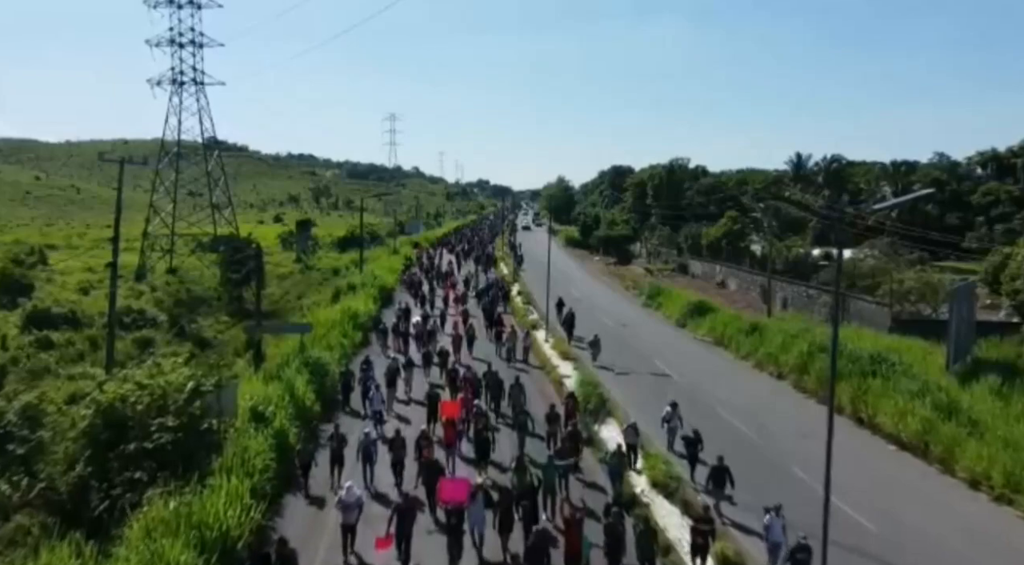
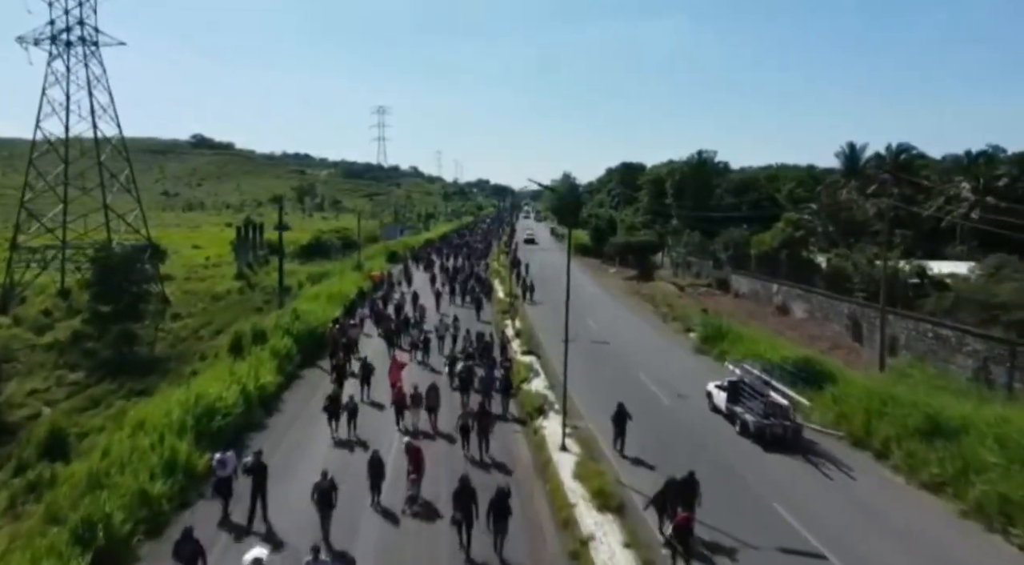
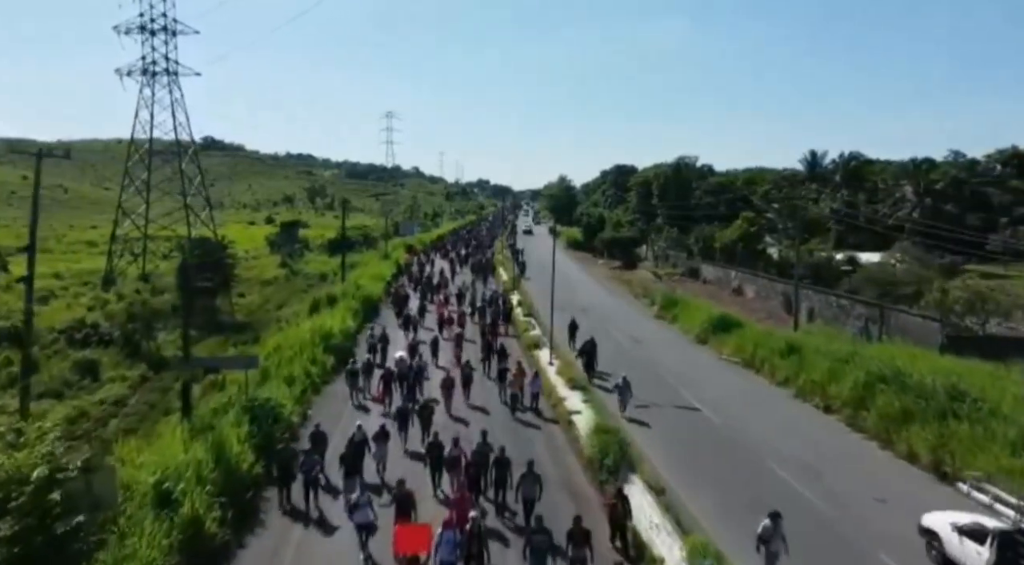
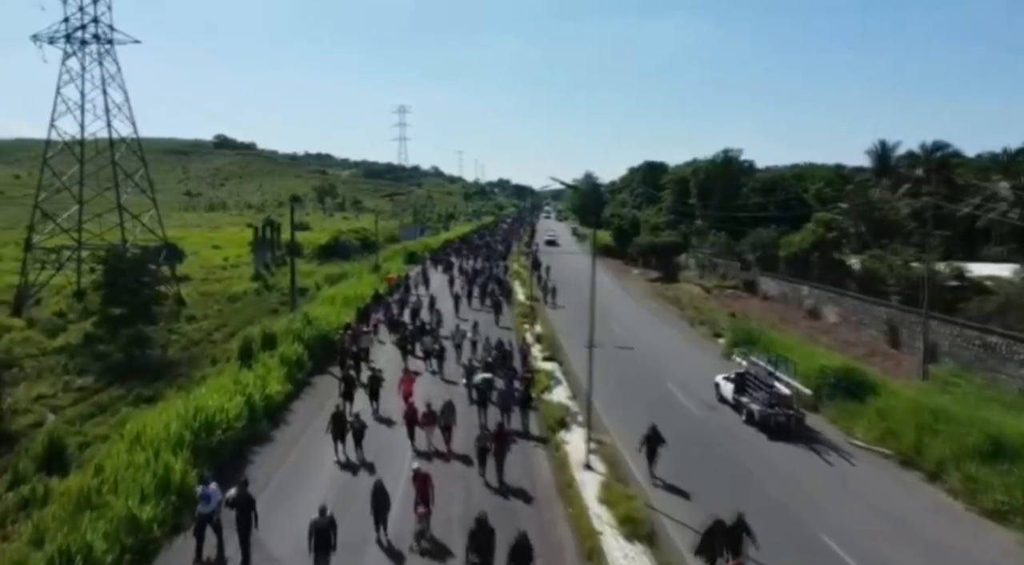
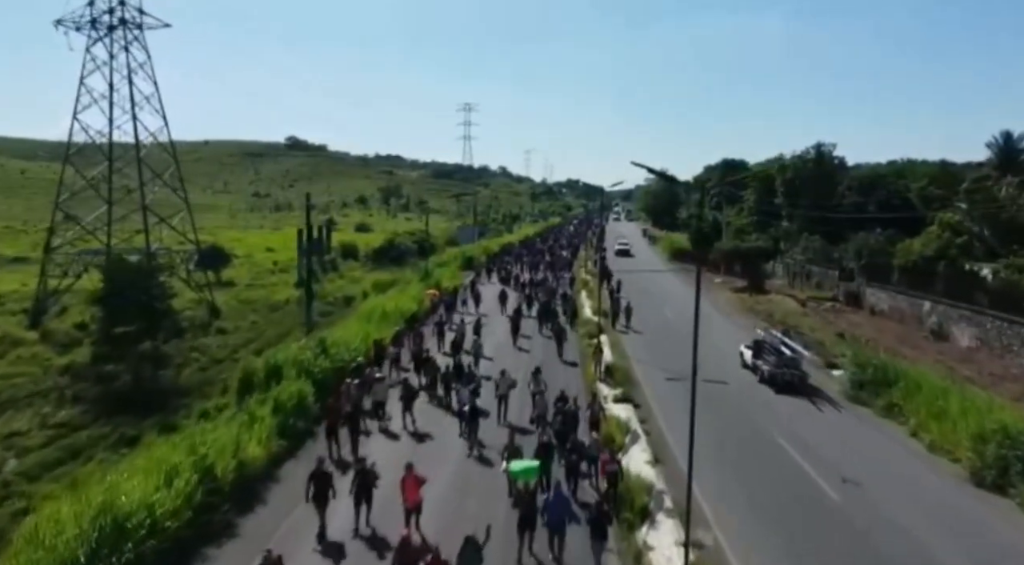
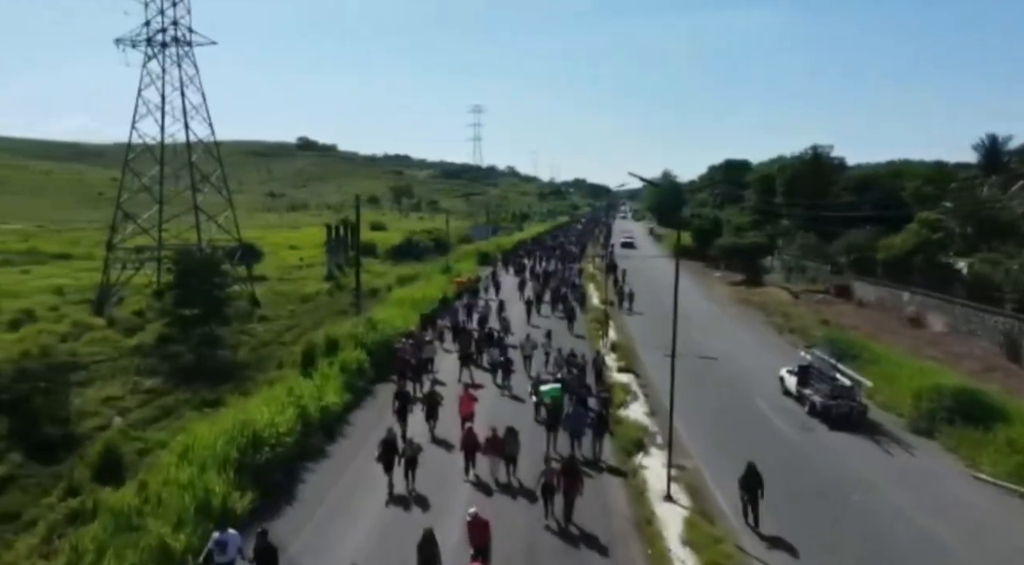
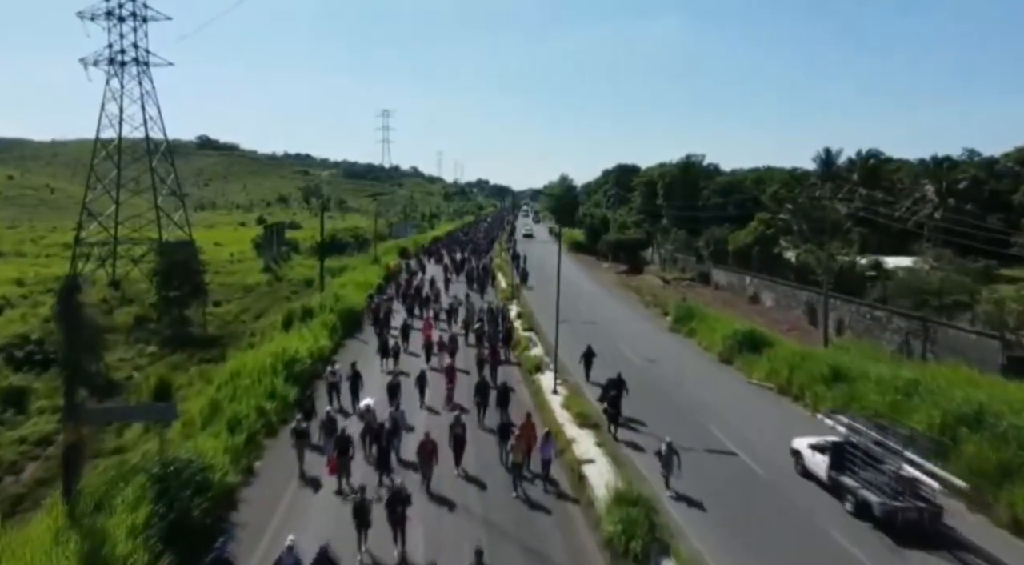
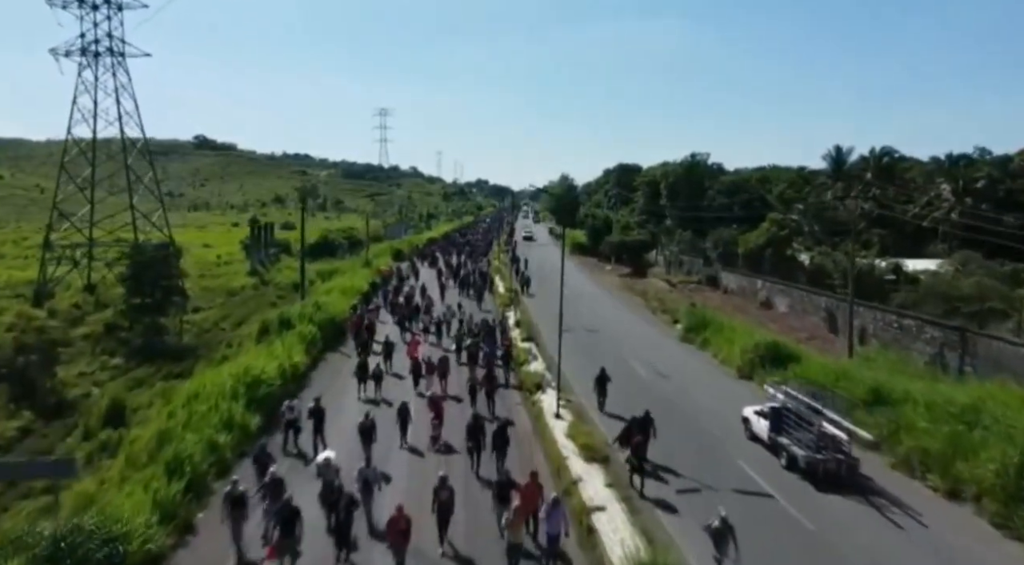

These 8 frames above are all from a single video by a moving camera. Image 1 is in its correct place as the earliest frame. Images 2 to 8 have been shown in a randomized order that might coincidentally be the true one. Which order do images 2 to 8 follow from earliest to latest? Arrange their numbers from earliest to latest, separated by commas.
3, 7, 8, 2, 4, 6, 5
